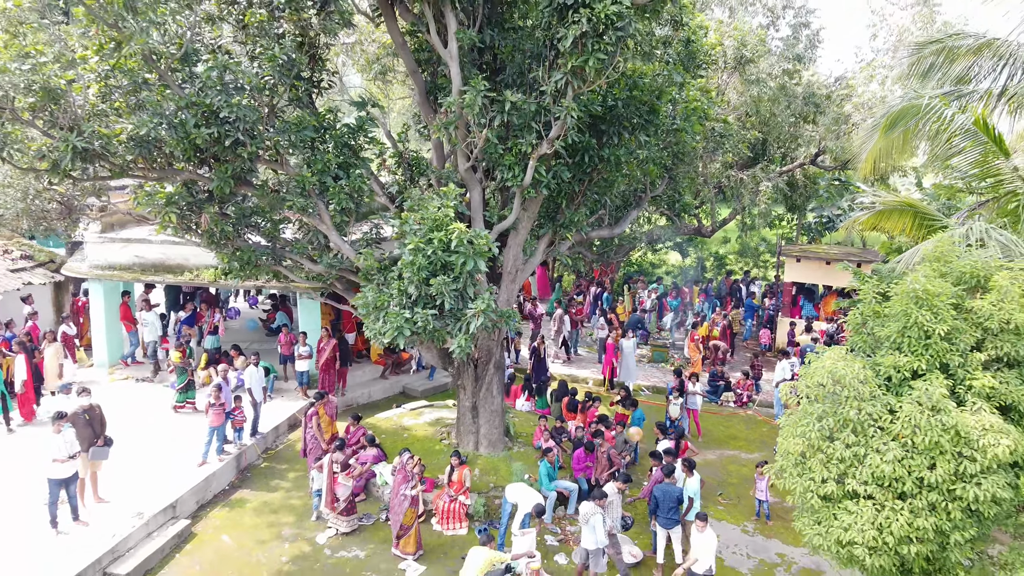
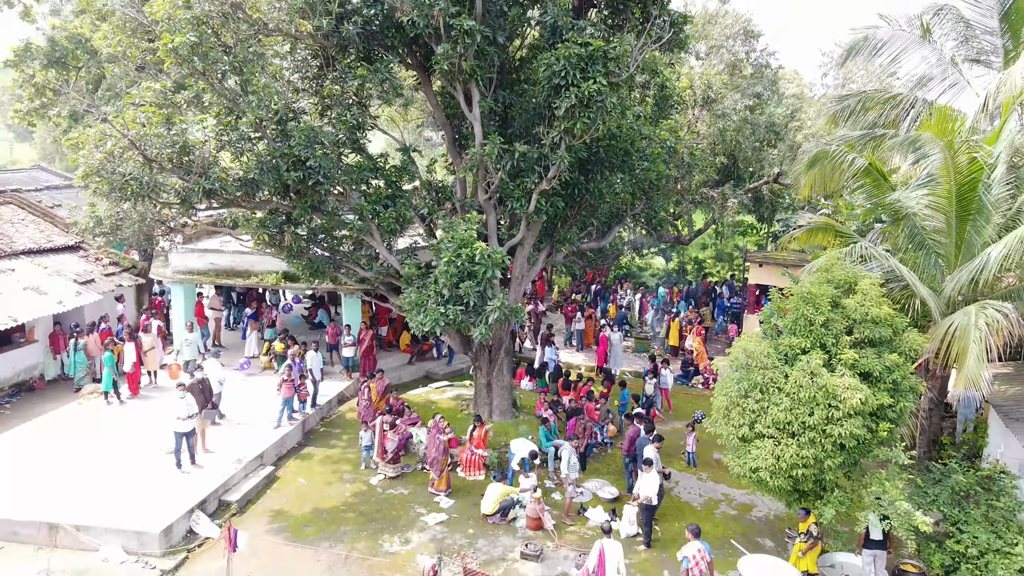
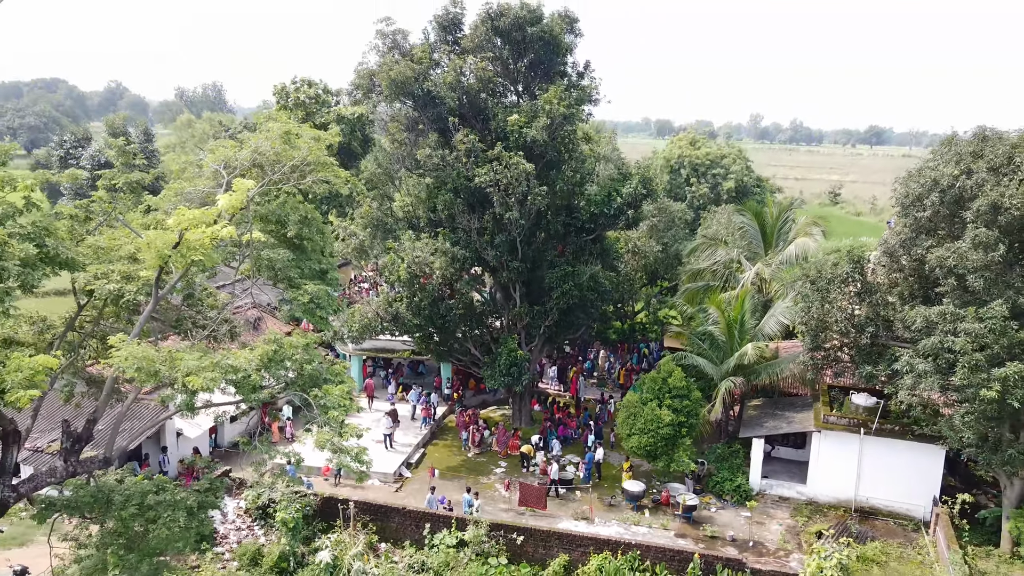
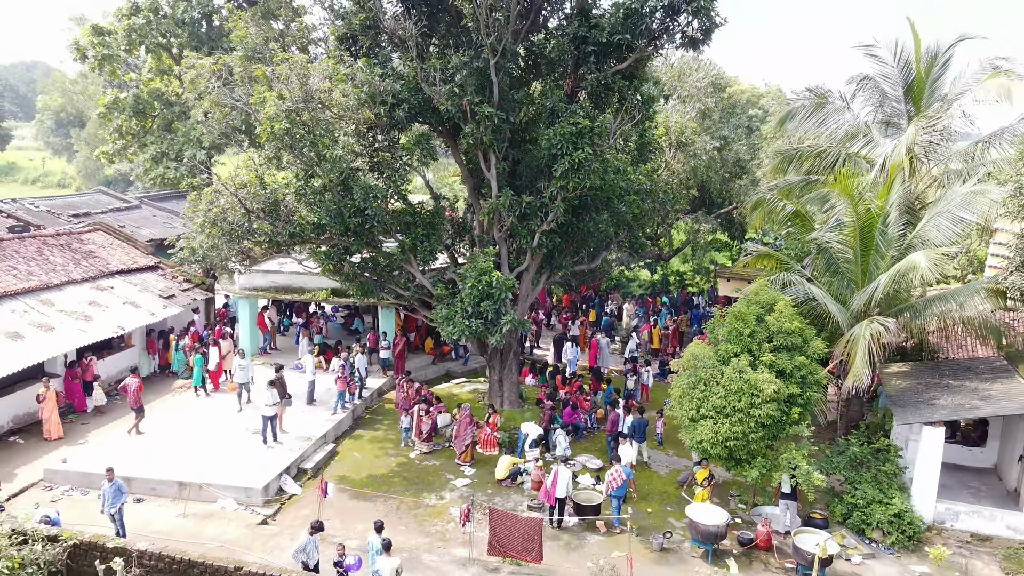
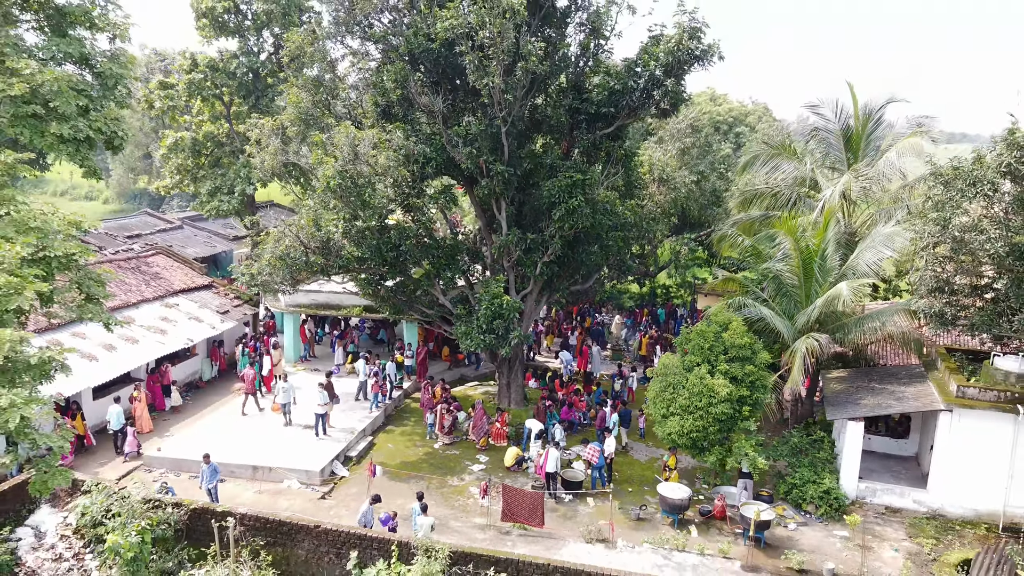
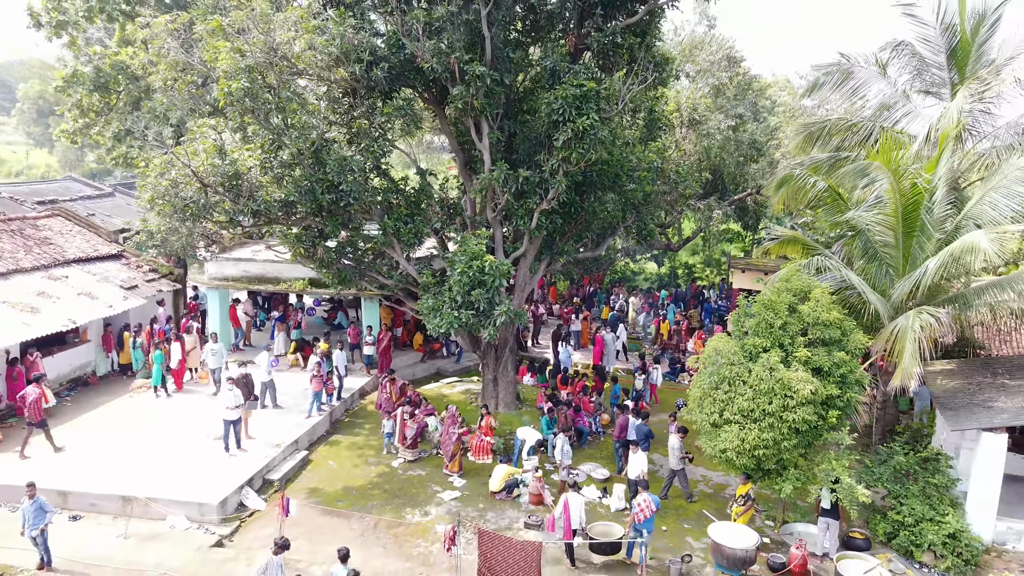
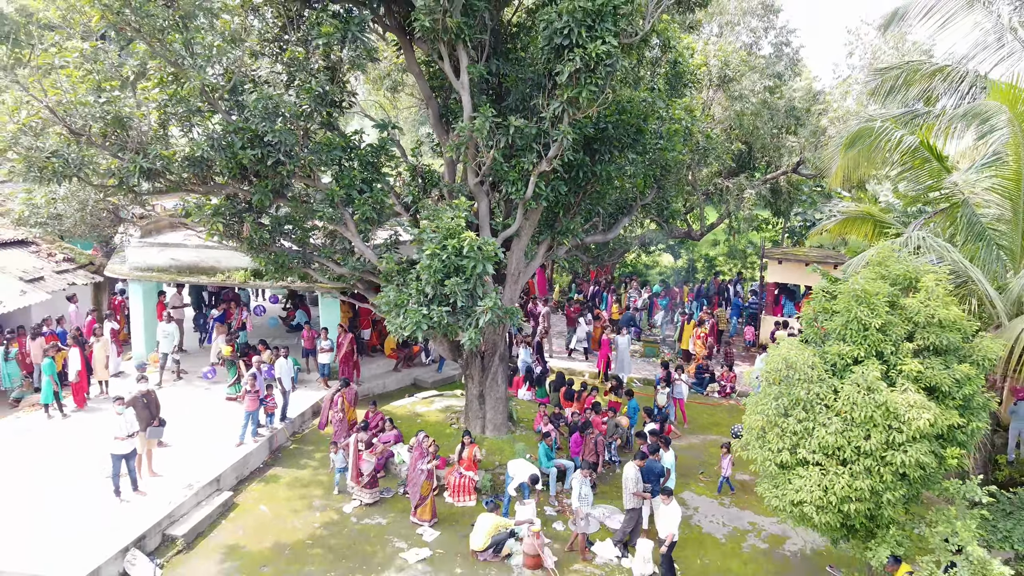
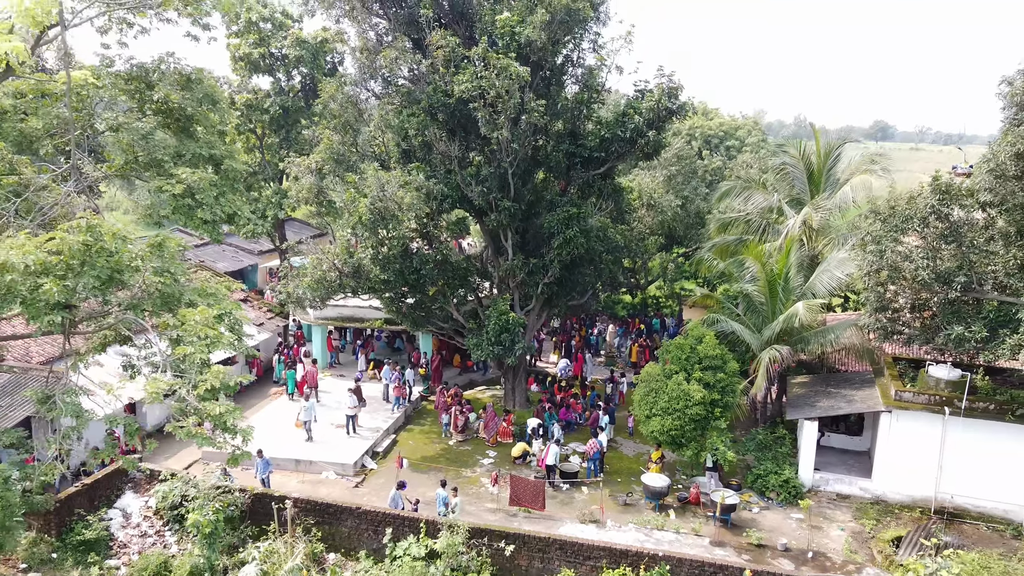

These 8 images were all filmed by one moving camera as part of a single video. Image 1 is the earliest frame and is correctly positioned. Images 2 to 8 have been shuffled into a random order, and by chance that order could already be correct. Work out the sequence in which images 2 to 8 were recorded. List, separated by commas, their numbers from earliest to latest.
7, 2, 6, 4, 5, 8, 3
